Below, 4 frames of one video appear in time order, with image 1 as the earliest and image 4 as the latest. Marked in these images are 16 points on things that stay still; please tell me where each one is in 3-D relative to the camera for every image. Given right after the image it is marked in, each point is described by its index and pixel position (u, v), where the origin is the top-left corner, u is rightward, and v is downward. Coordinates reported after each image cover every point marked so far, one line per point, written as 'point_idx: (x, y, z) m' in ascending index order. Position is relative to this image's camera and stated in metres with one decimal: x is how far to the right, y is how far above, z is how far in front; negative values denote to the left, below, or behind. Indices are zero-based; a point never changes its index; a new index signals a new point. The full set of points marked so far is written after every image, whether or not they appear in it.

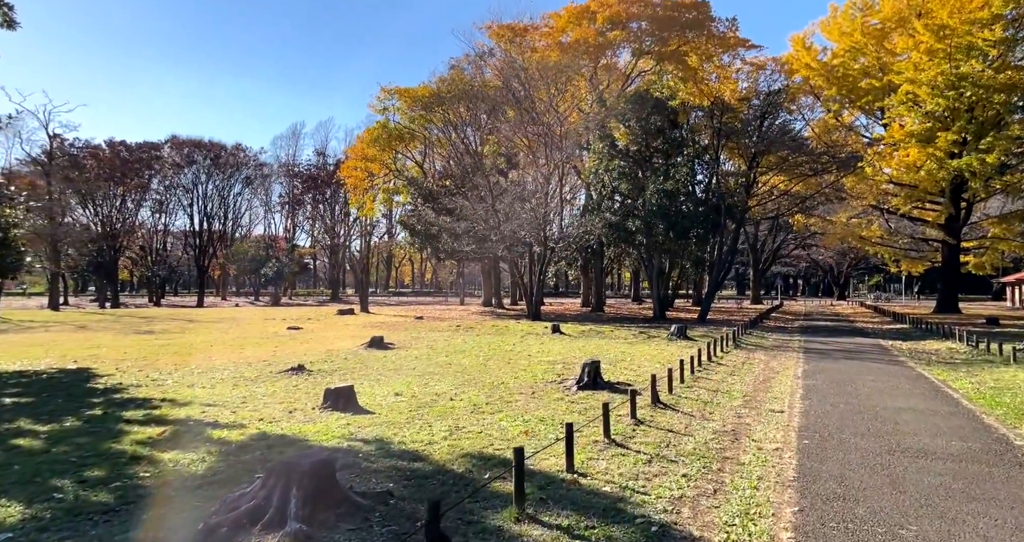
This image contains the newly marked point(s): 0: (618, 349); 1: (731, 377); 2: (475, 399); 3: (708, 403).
0: (+2.3, -1.7, +14.8) m
1: (+3.4, -1.7, +10.6) m
2: (-0.4, -1.5, +8.2) m
3: (+2.3, -1.6, +8.3) m
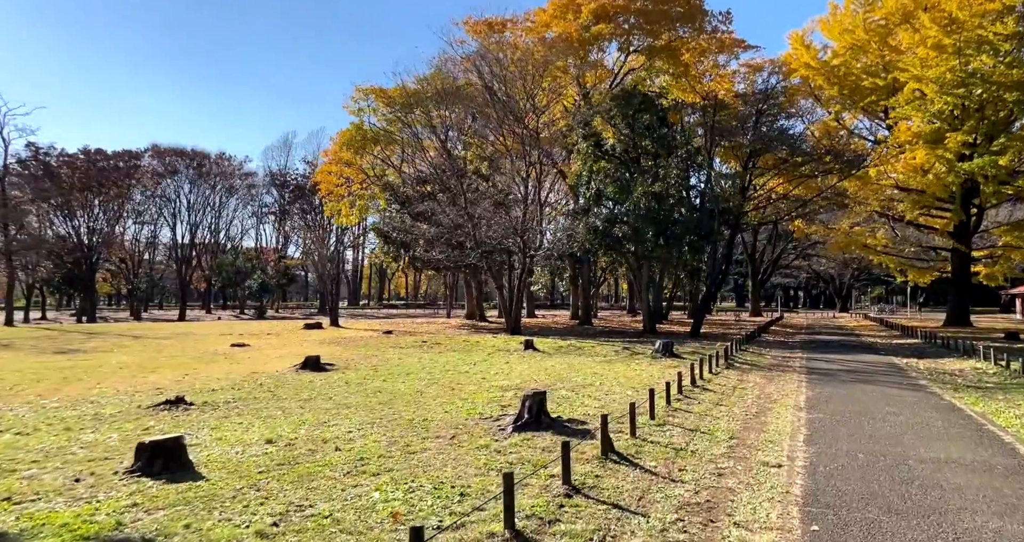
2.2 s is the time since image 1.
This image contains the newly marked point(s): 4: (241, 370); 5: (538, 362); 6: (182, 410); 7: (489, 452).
0: (+1.5, -1.9, +12.7) m
1: (+2.6, -1.7, +8.6) m
2: (-1.3, -1.6, +6.1) m
3: (+1.5, -1.7, +6.2) m
4: (-5.0, -1.8, +12.7) m
5: (+0.5, -1.9, +14.4) m
6: (-3.8, -1.6, +7.8) m
7: (-0.2, -1.6, +6.0) m
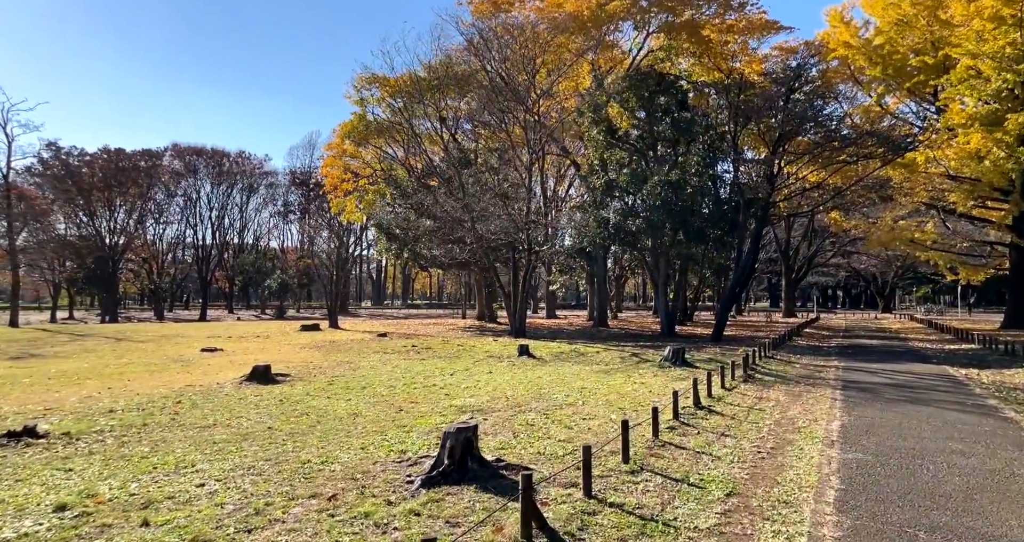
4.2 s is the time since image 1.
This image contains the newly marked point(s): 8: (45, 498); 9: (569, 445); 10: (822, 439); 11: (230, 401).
0: (+1.1, -1.8, +10.8) m
1: (+2.0, -1.7, +6.6) m
2: (-2.0, -1.5, +4.3) m
3: (+0.8, -1.6, +4.3) m
4: (-5.4, -1.8, +11.0) m
5: (+0.2, -1.9, +12.5) m
6: (-4.4, -1.5, +6.1) m
7: (-0.9, -1.5, +4.1) m
8: (-3.1, -1.5, +4.6) m
9: (+0.5, -1.6, +6.4) m
10: (+3.2, -1.7, +7.0) m
11: (-3.7, -1.7, +9.0) m
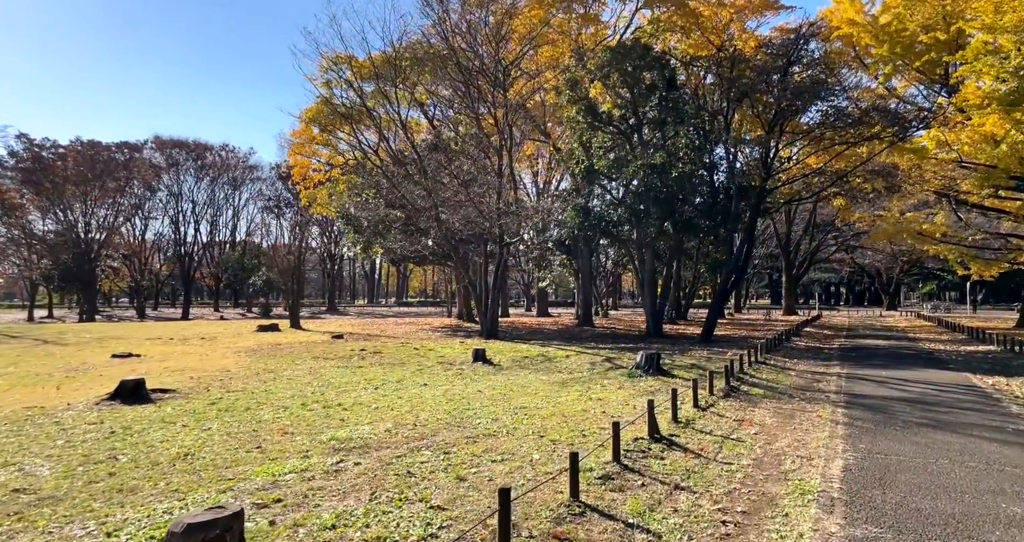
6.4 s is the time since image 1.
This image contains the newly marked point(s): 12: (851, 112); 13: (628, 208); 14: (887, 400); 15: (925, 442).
0: (+0.2, -1.7, +8.7) m
1: (+1.0, -1.6, +4.5) m
2: (-2.9, -1.5, +2.3) m
3: (-0.1, -1.5, +2.2) m
4: (-6.3, -1.7, +9.0) m
5: (-0.7, -1.7, +10.4) m
6: (-5.3, -1.5, +4.1) m
7: (-1.9, -1.5, +2.1) m
8: (-4.1, -1.4, +2.5) m
9: (-0.4, -1.5, +4.3) m
10: (+2.2, -1.6, +5.0) m
11: (-4.7, -1.6, +7.0) m
12: (+8.9, +4.2, +18.0) m
13: (+3.3, +1.8, +19.6) m
14: (+5.3, -1.8, +9.6) m
15: (+4.1, -1.7, +6.8) m
